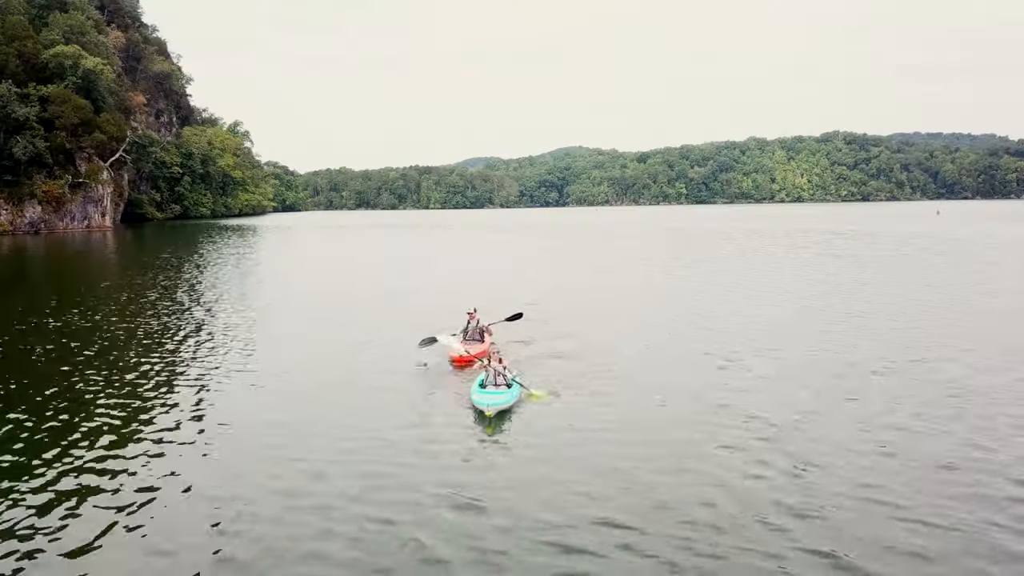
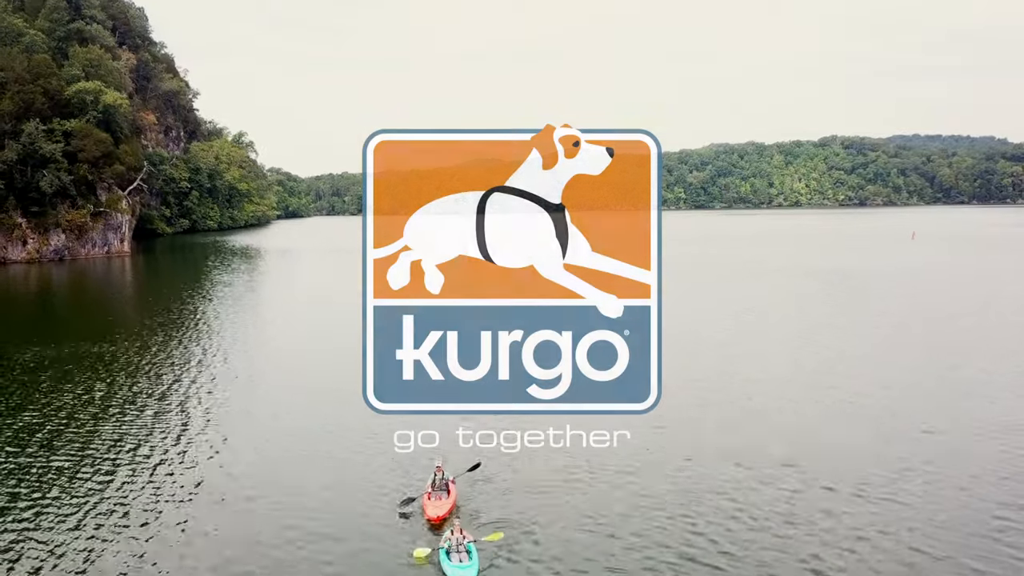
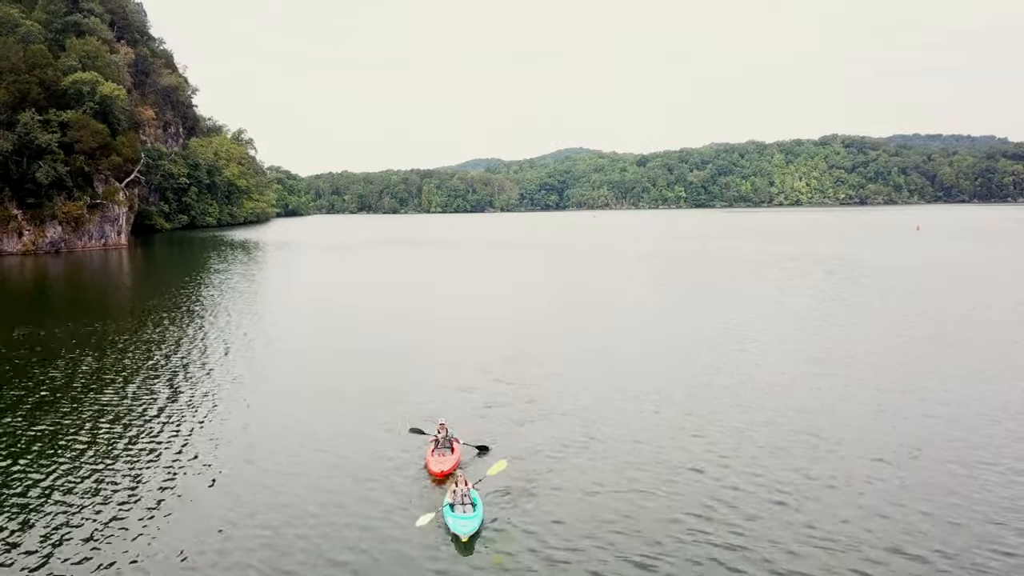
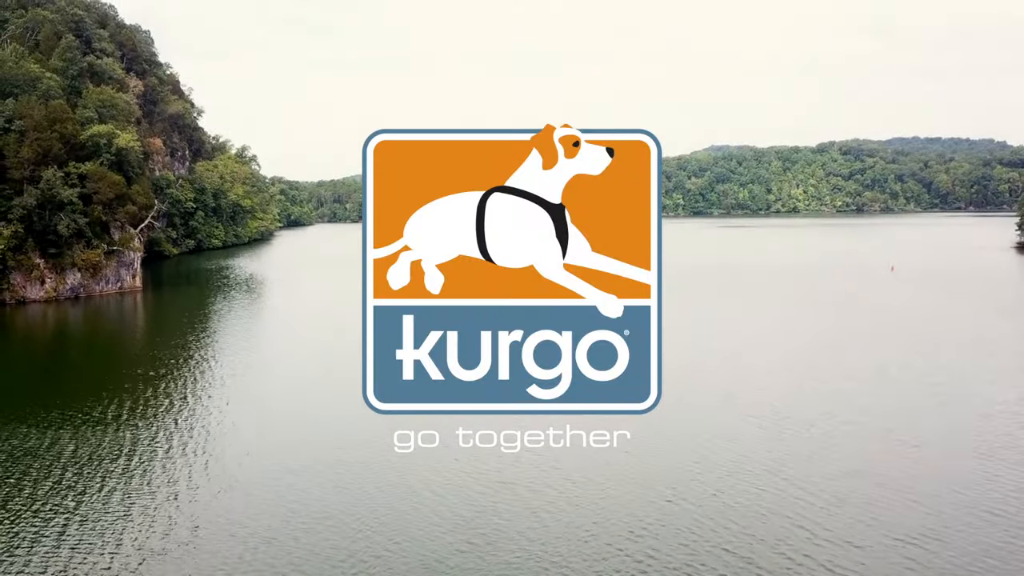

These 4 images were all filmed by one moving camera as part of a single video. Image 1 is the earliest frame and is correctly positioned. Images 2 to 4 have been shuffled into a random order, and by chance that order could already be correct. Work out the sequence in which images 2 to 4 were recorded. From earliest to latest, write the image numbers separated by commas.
3, 2, 4
